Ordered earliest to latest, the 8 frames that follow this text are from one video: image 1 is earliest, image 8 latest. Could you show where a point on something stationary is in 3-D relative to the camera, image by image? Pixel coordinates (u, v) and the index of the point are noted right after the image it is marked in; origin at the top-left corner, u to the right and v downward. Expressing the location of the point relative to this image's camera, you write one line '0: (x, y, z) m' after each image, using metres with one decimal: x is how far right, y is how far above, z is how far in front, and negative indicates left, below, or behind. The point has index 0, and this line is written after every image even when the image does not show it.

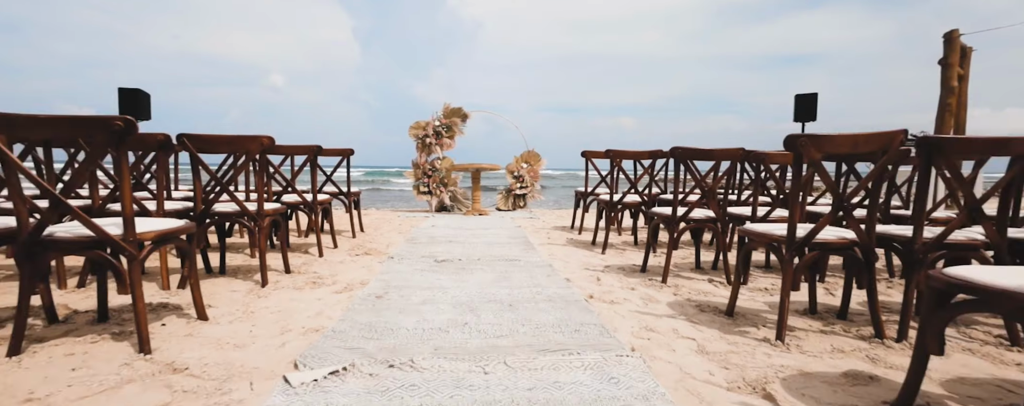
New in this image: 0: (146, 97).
0: (-6.2, +1.8, +9.0) m
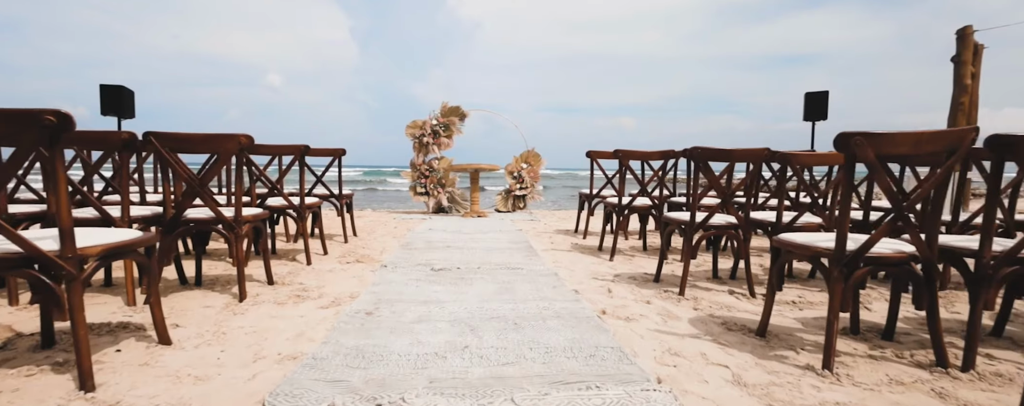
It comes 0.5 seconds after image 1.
0: (-6.2, +1.8, +8.6) m
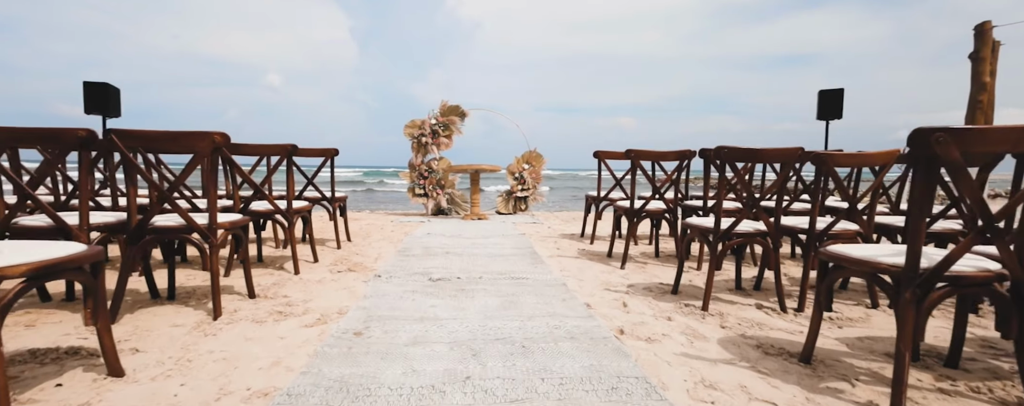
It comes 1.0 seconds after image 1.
0: (-6.2, +1.7, +8.2) m
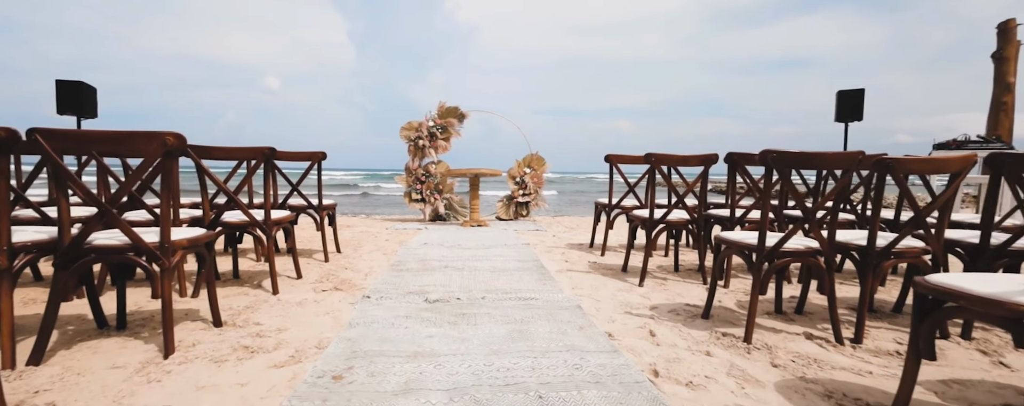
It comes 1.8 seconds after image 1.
0: (-6.2, +1.6, +7.8) m
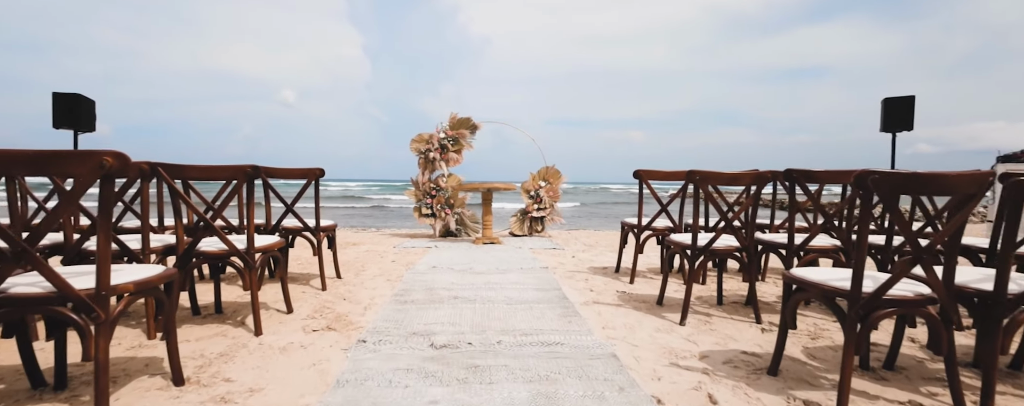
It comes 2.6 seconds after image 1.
0: (-5.9, +1.4, +7.4) m
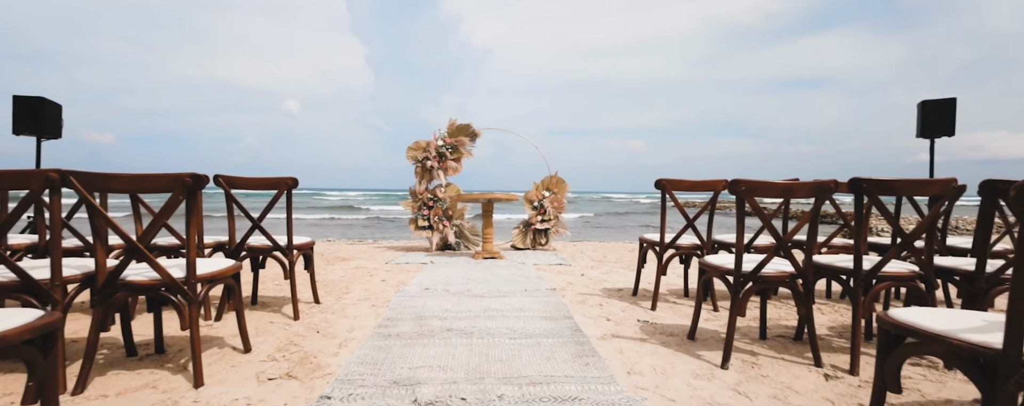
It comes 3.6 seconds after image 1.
0: (-5.9, +1.2, +6.8) m
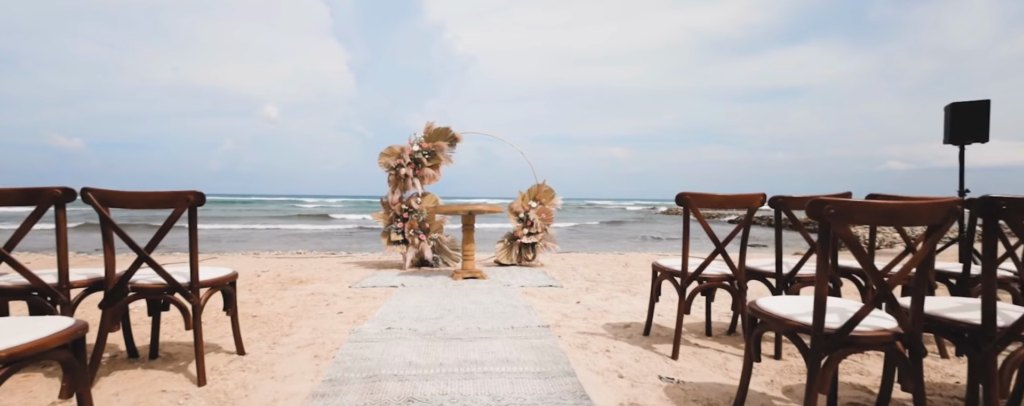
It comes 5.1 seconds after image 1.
0: (-6.1, +1.1, +5.7) m
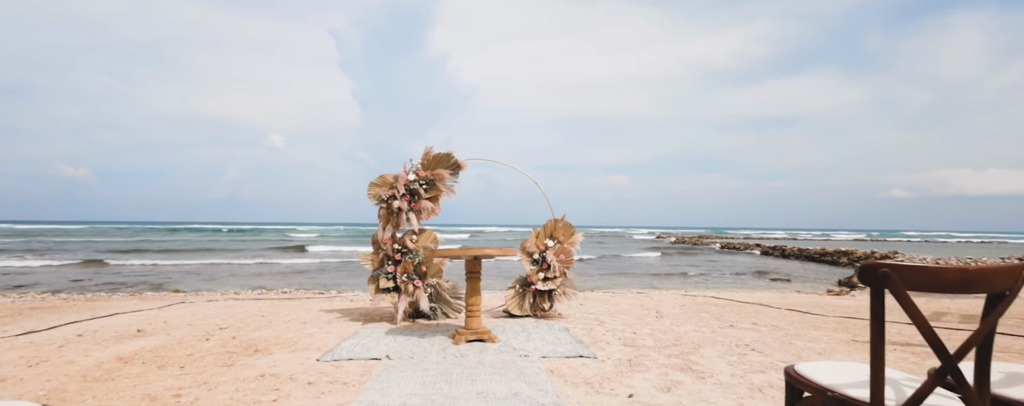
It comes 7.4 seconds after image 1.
0: (-5.9, +0.7, +4.2) m
